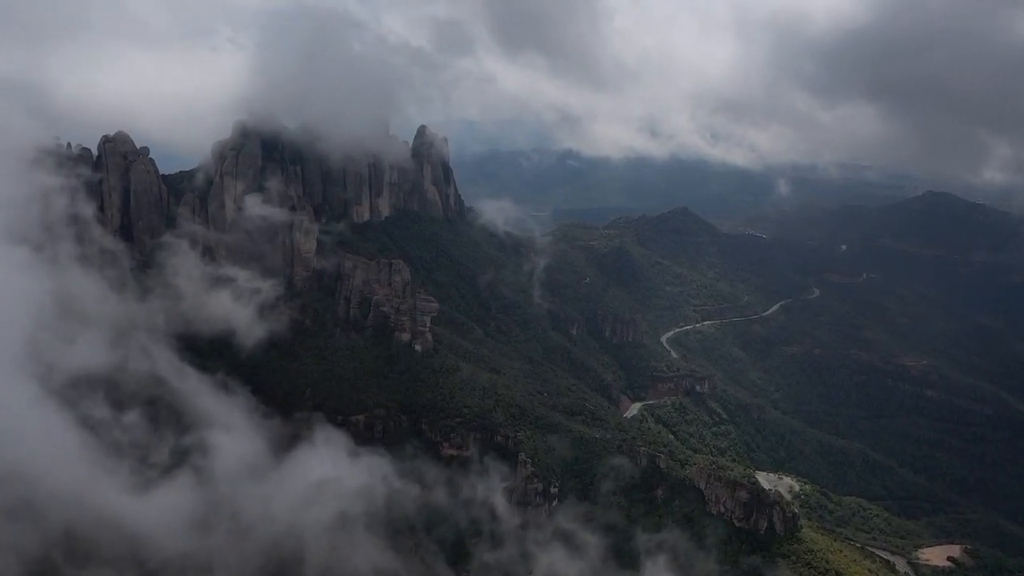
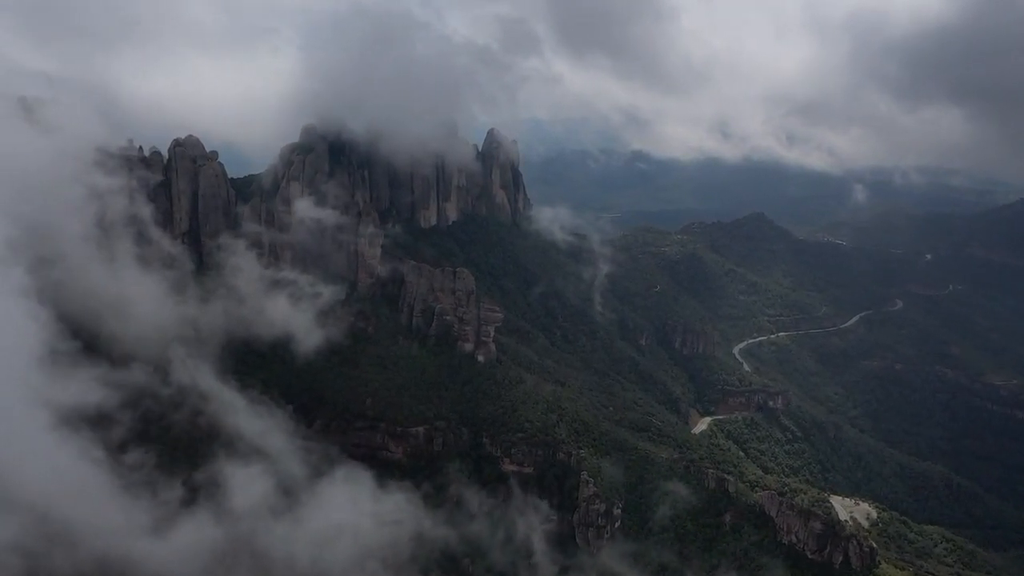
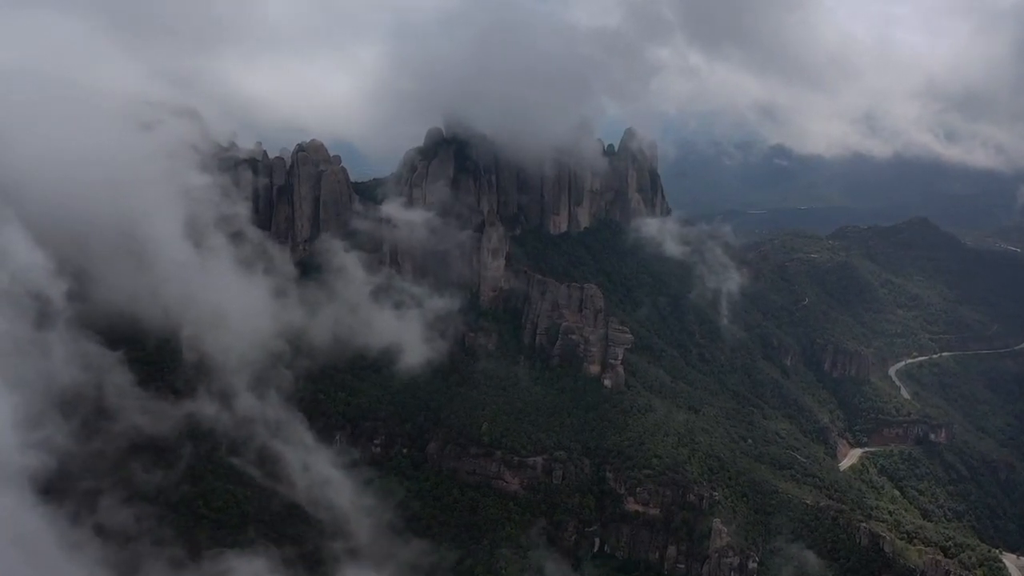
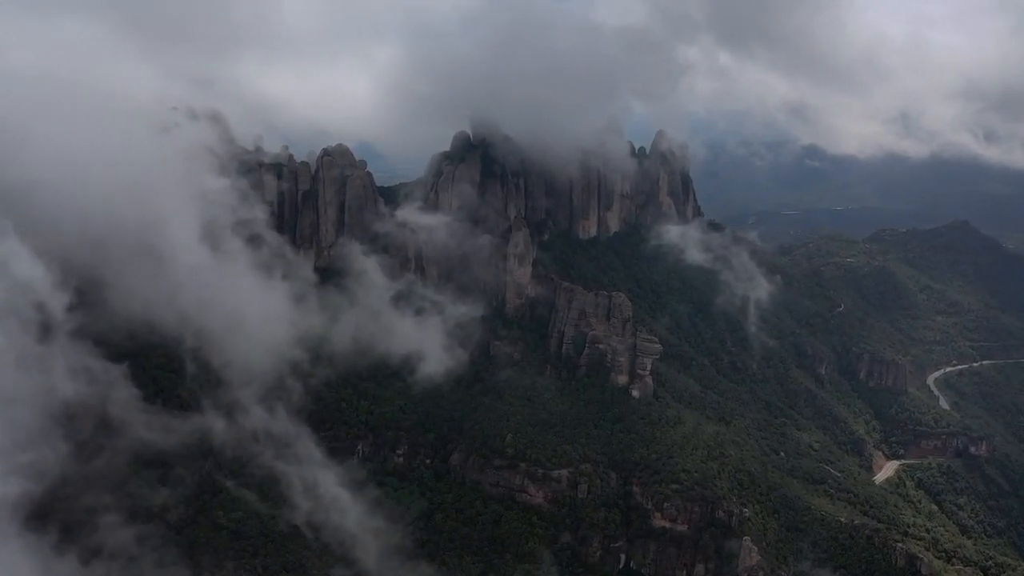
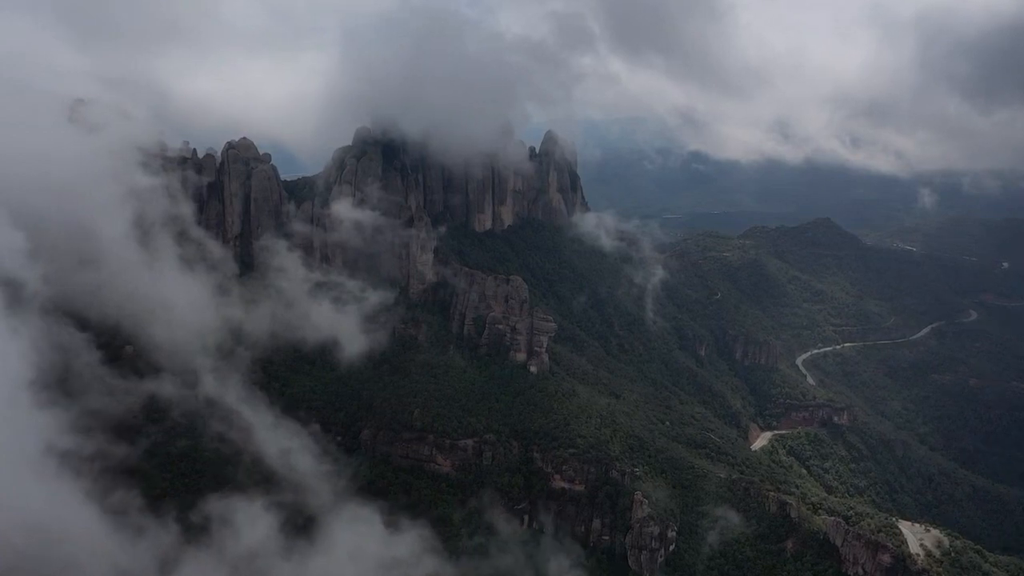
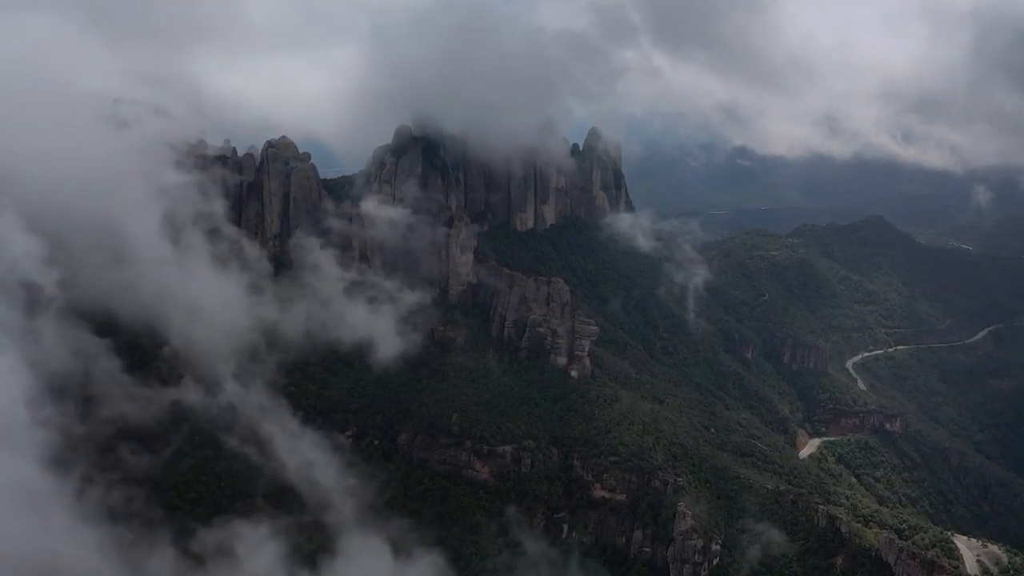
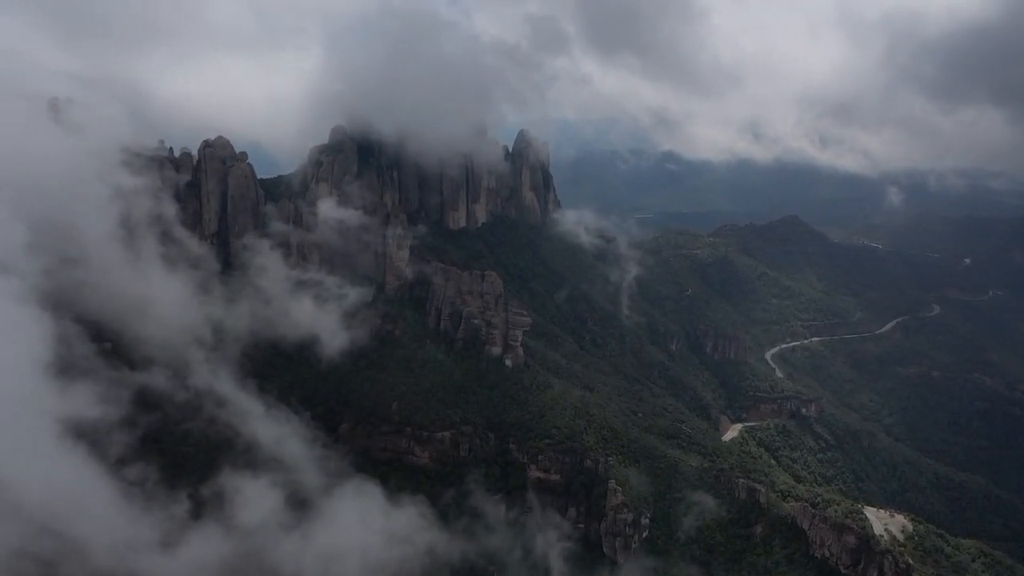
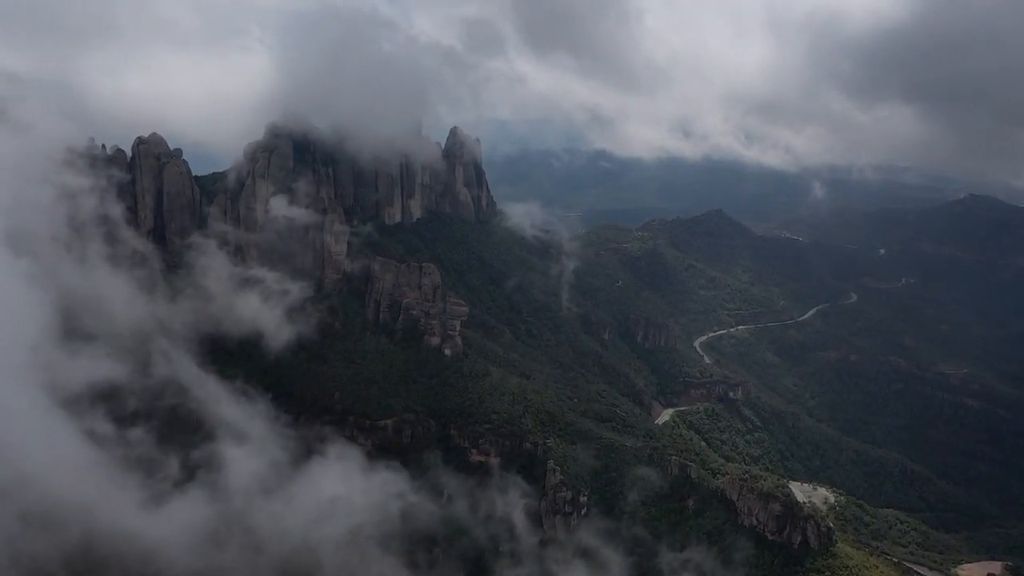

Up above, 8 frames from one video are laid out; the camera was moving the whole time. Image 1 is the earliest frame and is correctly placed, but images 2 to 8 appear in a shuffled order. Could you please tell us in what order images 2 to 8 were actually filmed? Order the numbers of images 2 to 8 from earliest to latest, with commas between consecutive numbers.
8, 2, 7, 5, 6, 3, 4
